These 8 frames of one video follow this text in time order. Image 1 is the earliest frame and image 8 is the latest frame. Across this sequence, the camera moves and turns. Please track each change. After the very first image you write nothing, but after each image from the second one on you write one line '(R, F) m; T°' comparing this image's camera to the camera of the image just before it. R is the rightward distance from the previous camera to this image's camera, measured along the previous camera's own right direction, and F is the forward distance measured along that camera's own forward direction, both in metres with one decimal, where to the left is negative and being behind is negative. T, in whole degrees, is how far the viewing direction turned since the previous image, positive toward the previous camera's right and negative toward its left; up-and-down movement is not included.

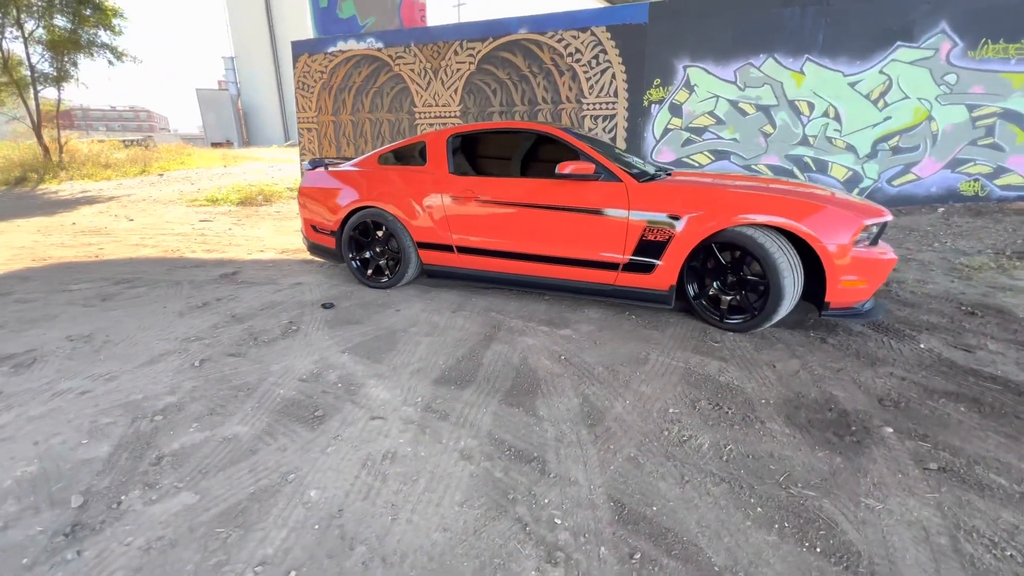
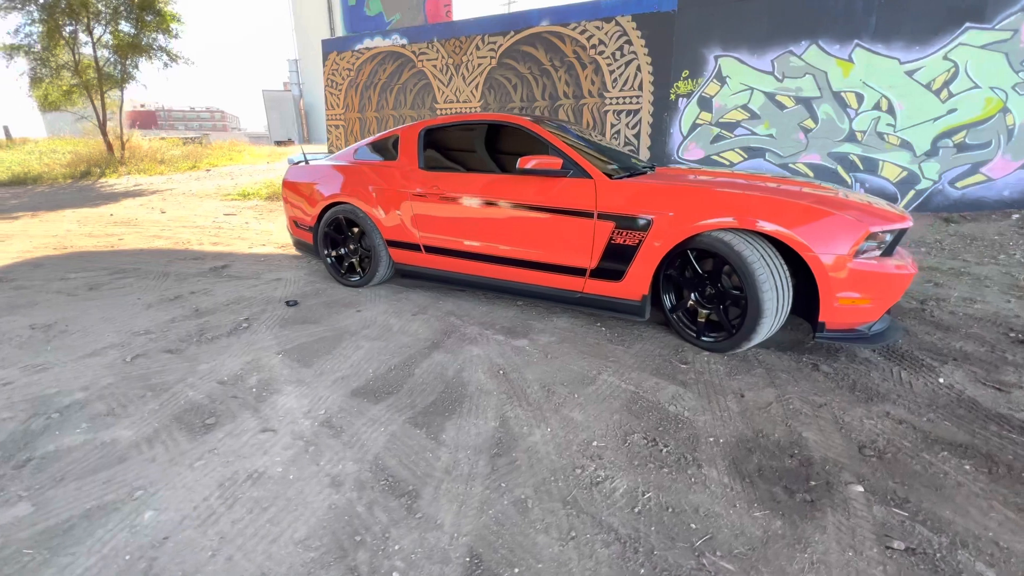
(+0.7, +0.3) m; -6°
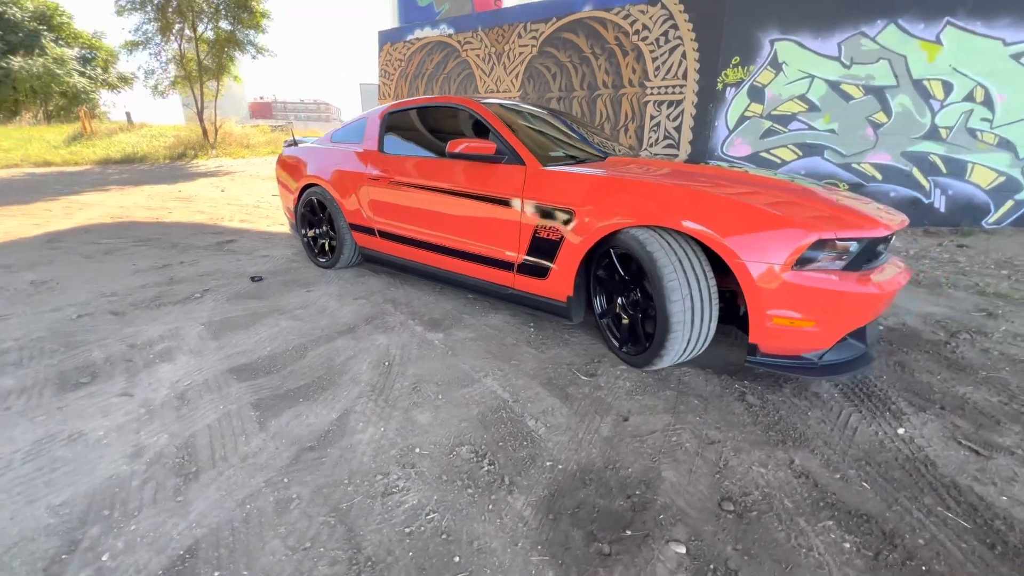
(+1.0, +0.3) m; -9°
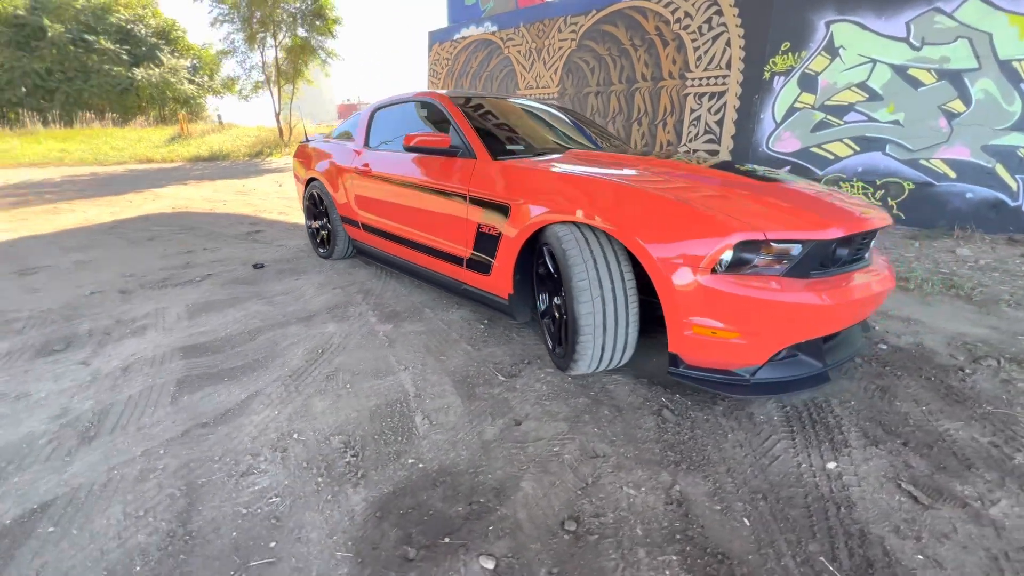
(+0.8, +0.1) m; -8°
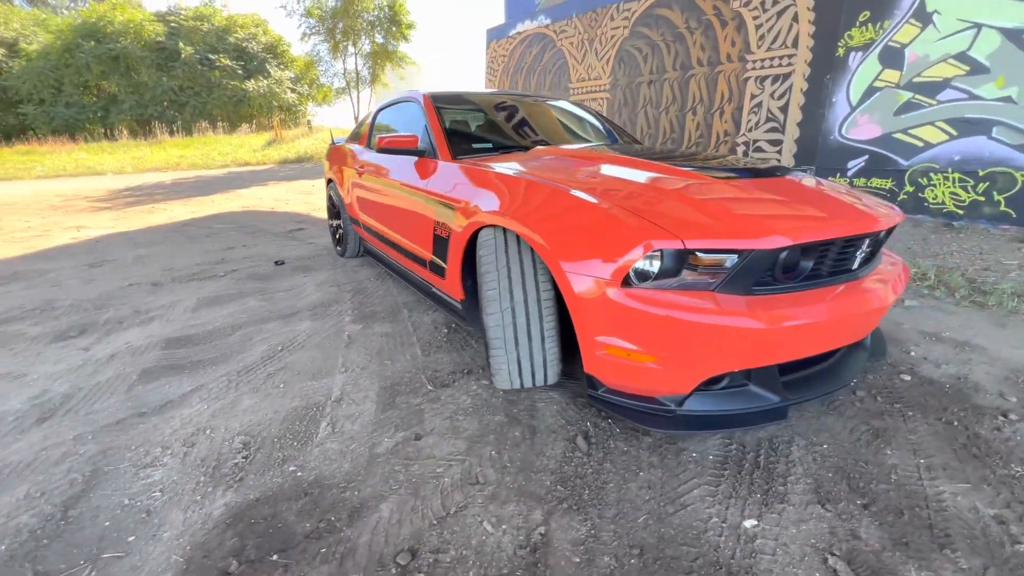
(+0.8, +0.2) m; -10°
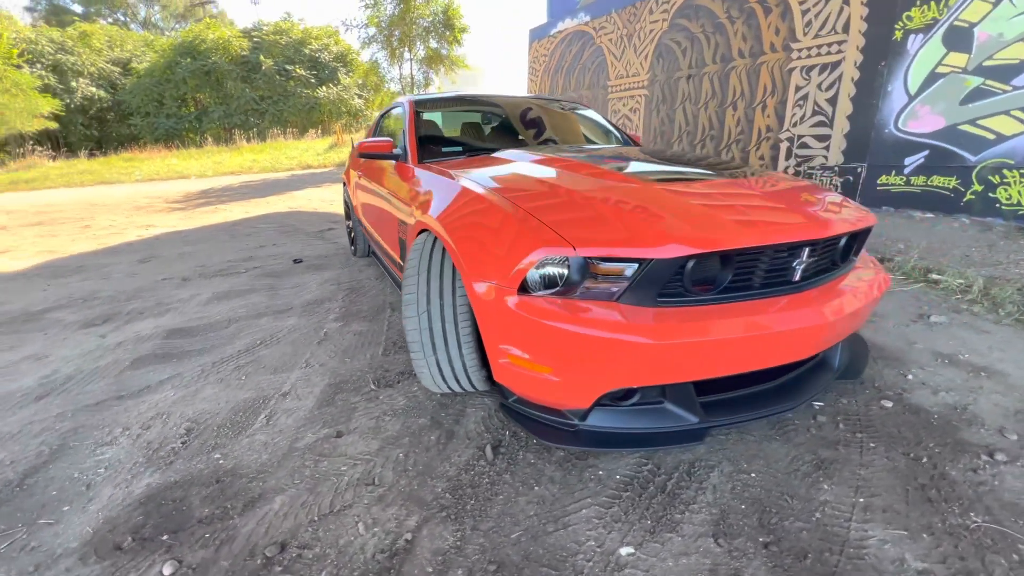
(+0.6, +0.1) m; -8°
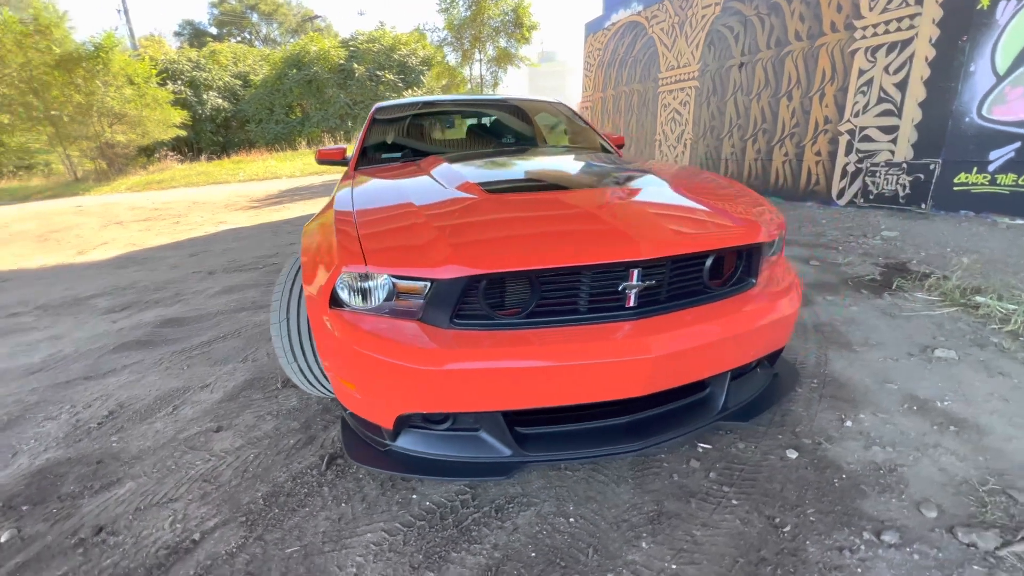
(+1.0, +0.2) m; -10°
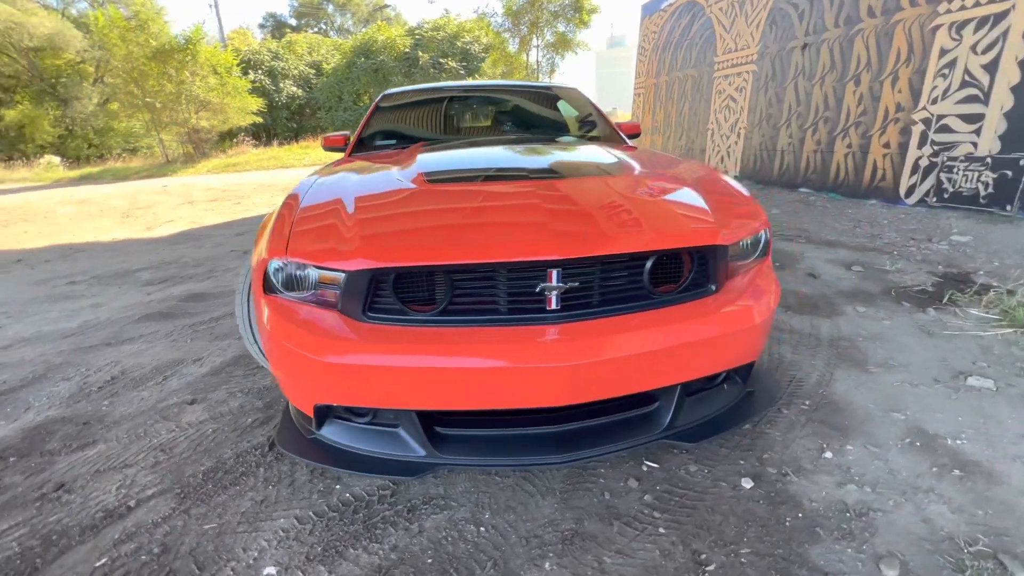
(+0.4, +0.1) m; -7°
